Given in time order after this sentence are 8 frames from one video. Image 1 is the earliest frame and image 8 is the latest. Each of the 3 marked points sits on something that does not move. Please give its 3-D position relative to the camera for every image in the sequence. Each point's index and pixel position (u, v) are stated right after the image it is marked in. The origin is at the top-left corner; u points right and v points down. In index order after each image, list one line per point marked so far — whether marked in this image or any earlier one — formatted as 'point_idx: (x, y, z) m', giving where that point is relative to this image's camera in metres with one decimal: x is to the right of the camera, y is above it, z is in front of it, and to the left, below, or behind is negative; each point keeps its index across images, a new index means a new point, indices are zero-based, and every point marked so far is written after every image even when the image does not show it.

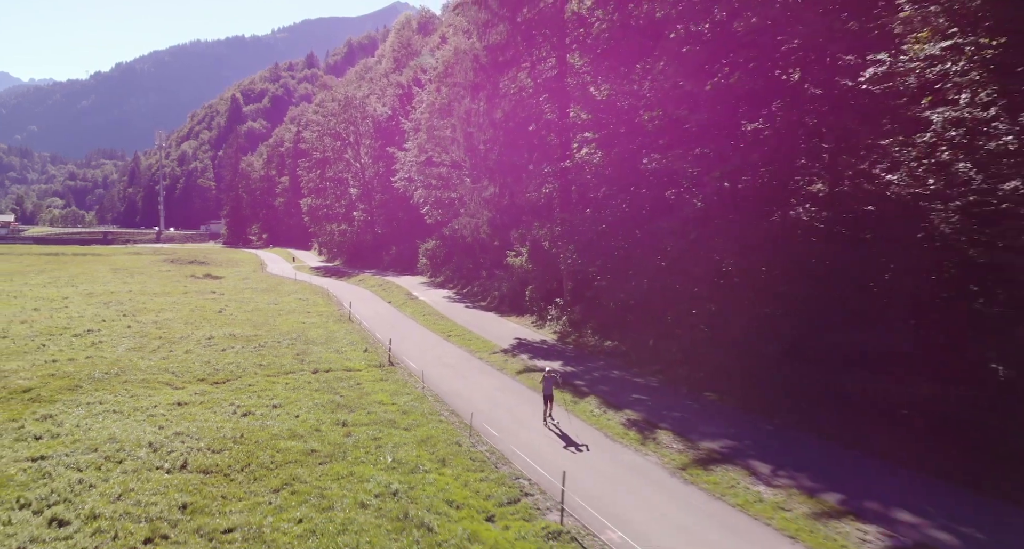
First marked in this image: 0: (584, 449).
0: (+1.5, -3.9, +15.0) m
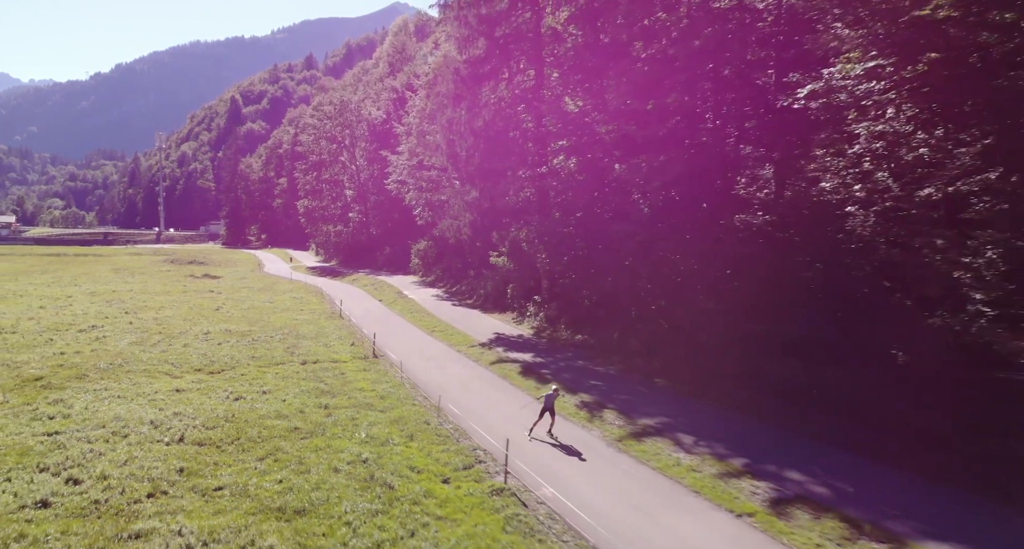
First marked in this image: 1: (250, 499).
0: (+0.6, -3.8, +16.9) m
1: (-4.7, -3.9, +12.2) m
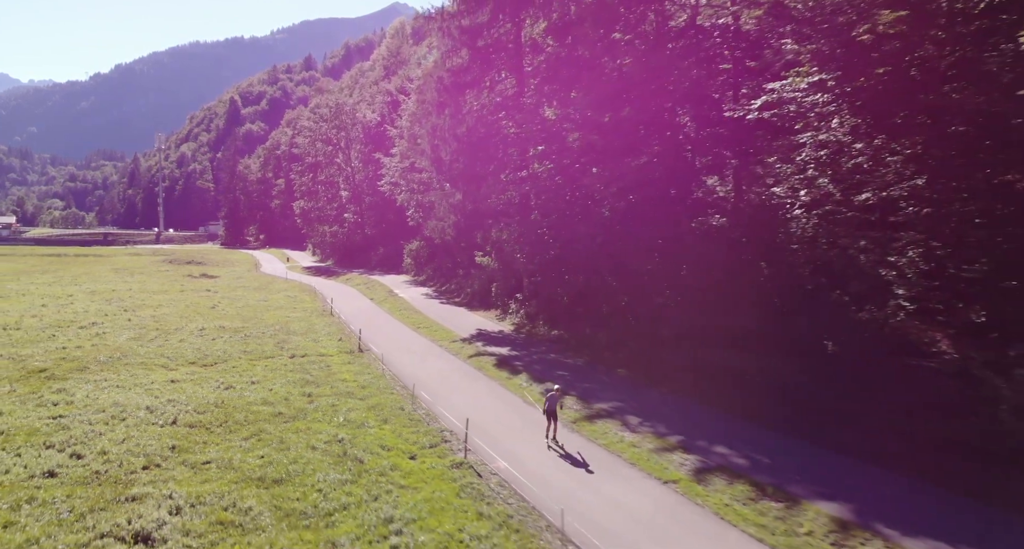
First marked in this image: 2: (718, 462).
0: (-0.3, -3.7, +18.4) m
1: (-5.6, -3.9, +13.7) m
2: (+4.1, -3.8, +14.0) m
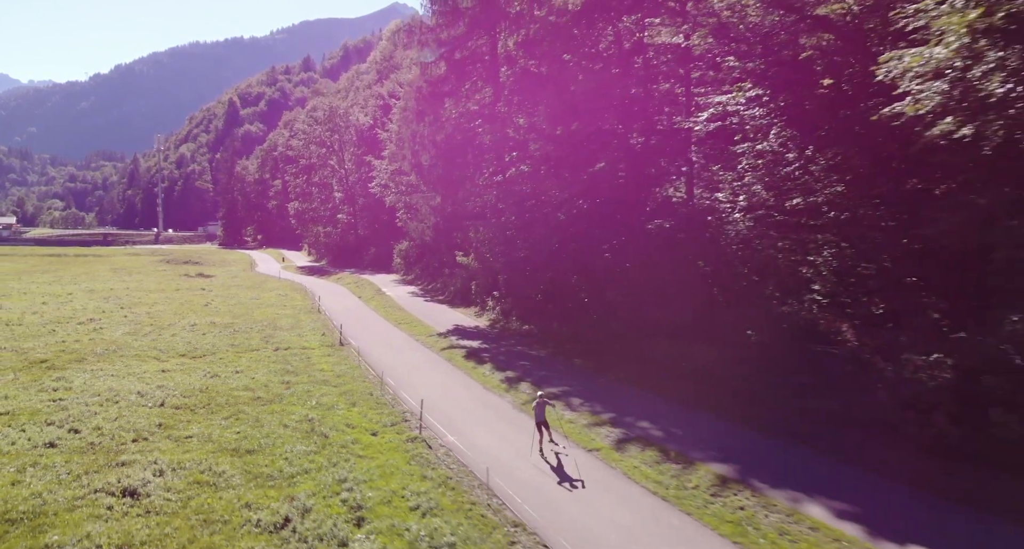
0: (-1.5, -3.6, +20.2) m
1: (-6.8, -3.8, +15.5) m
2: (+2.8, -3.7, +15.9) m
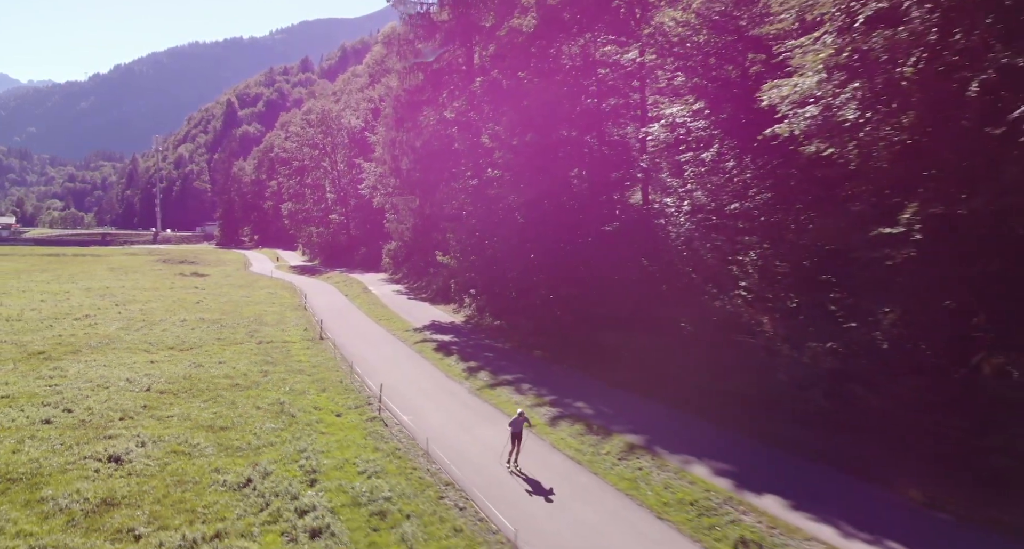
0: (-2.9, -3.5, +22.1) m
1: (-8.2, -3.7, +17.4) m
2: (+1.5, -3.6, +17.8) m
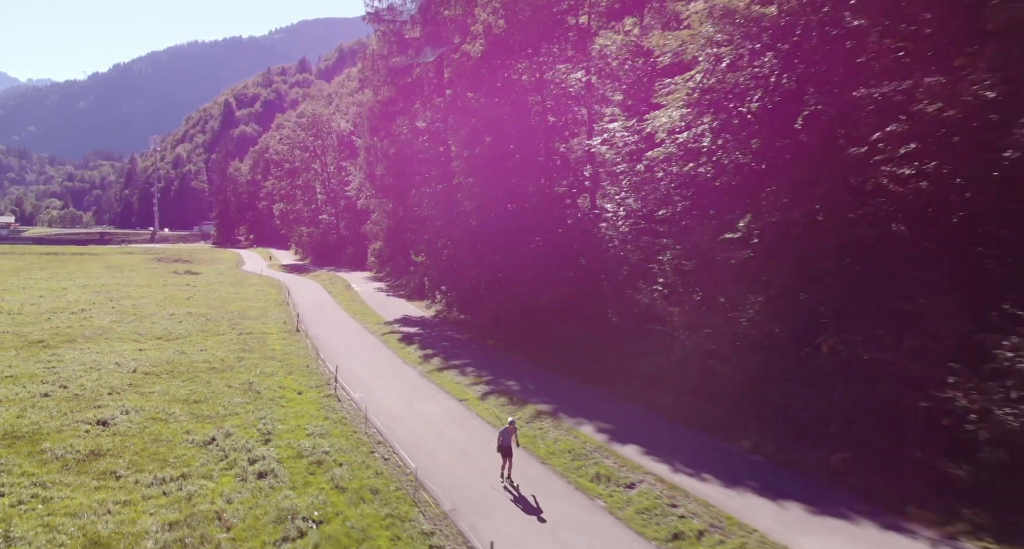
0: (-4.8, -3.4, +24.9) m
1: (-10.1, -3.5, +20.1) m
2: (-0.4, -3.5, +20.5) m
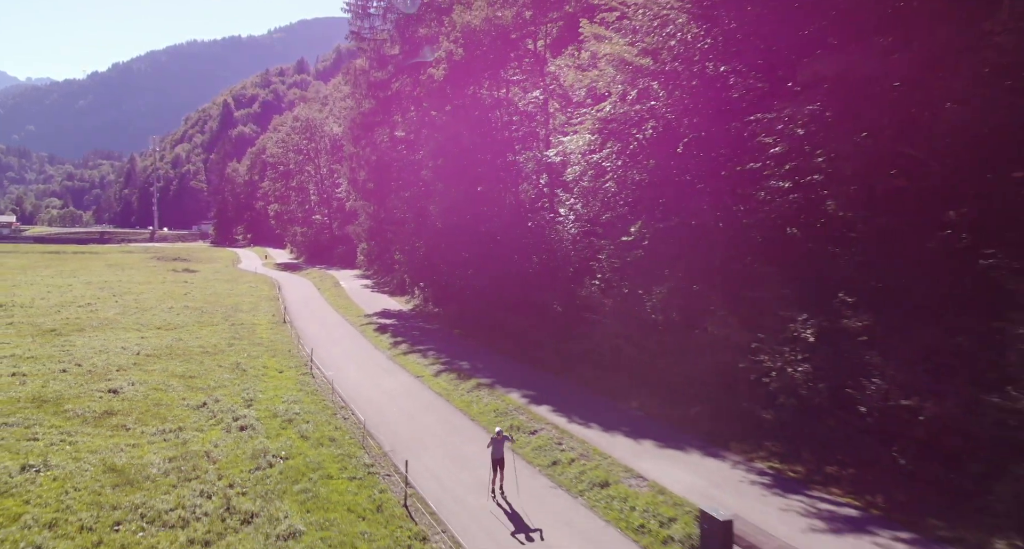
0: (-6.6, -3.2, +28.3) m
1: (-11.8, -3.3, +23.6) m
2: (-2.2, -3.3, +24.0) m
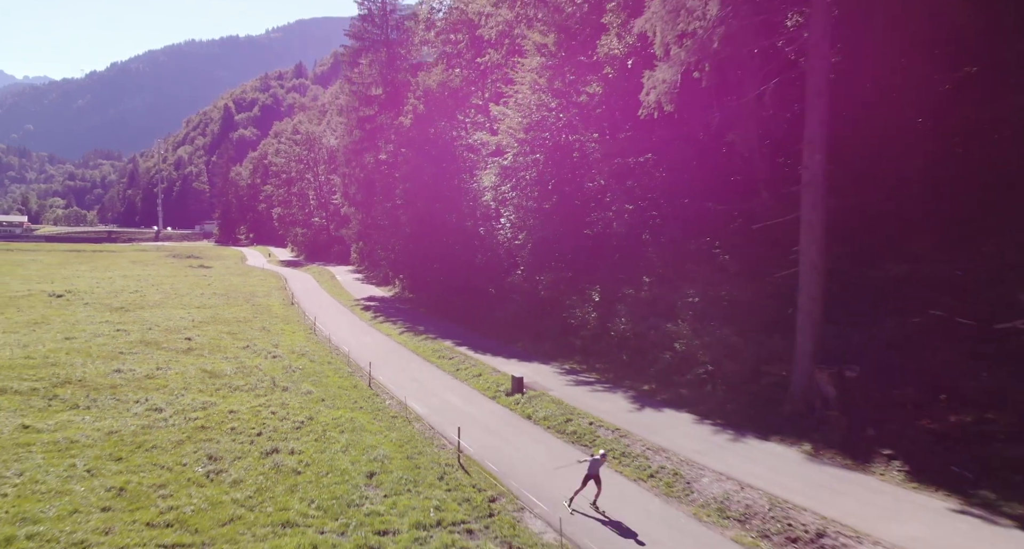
0: (-9.6, -2.7, +39.2) m
1: (-14.8, -2.8, +34.5) m
2: (-5.2, -2.8, +34.9) m
